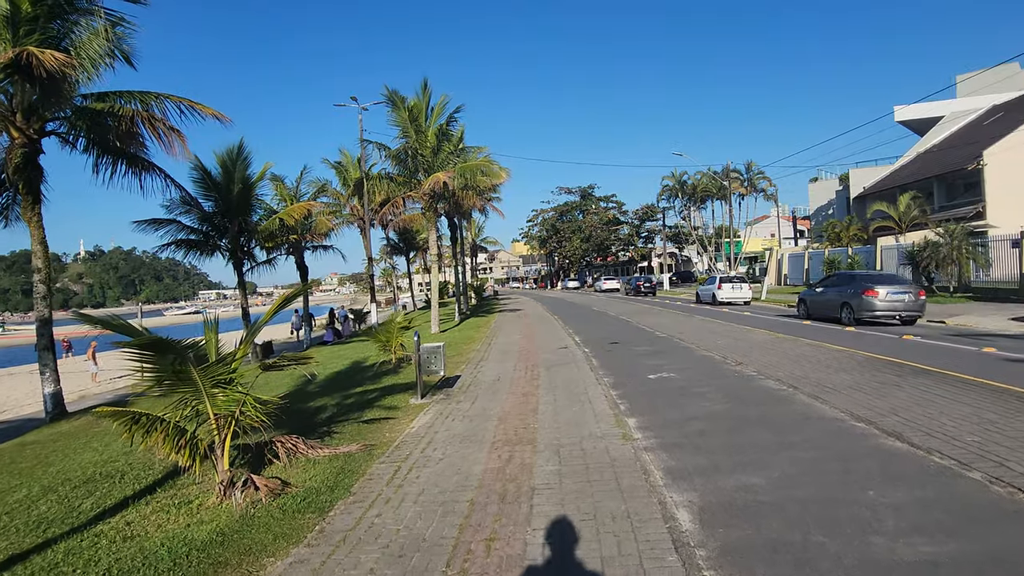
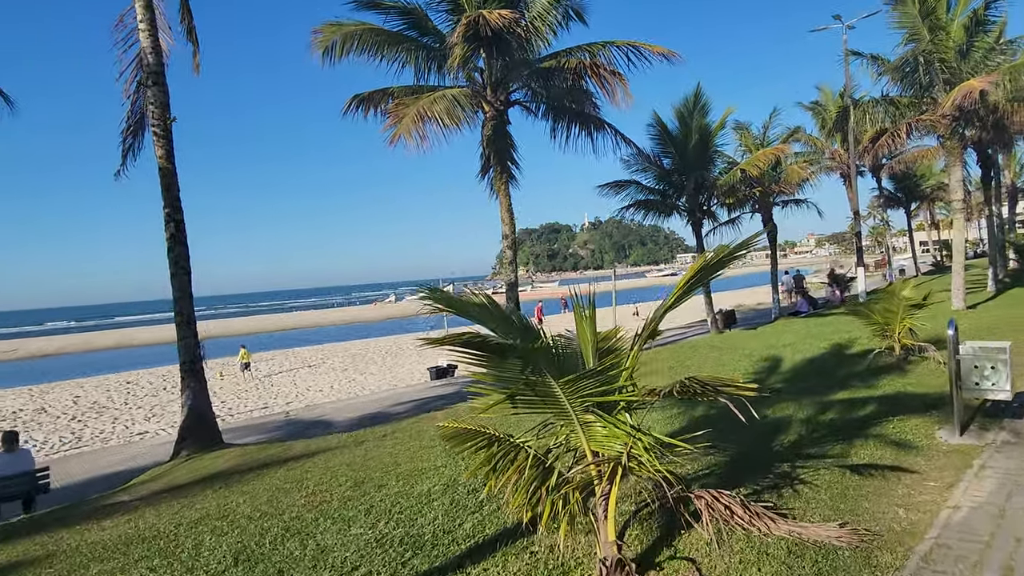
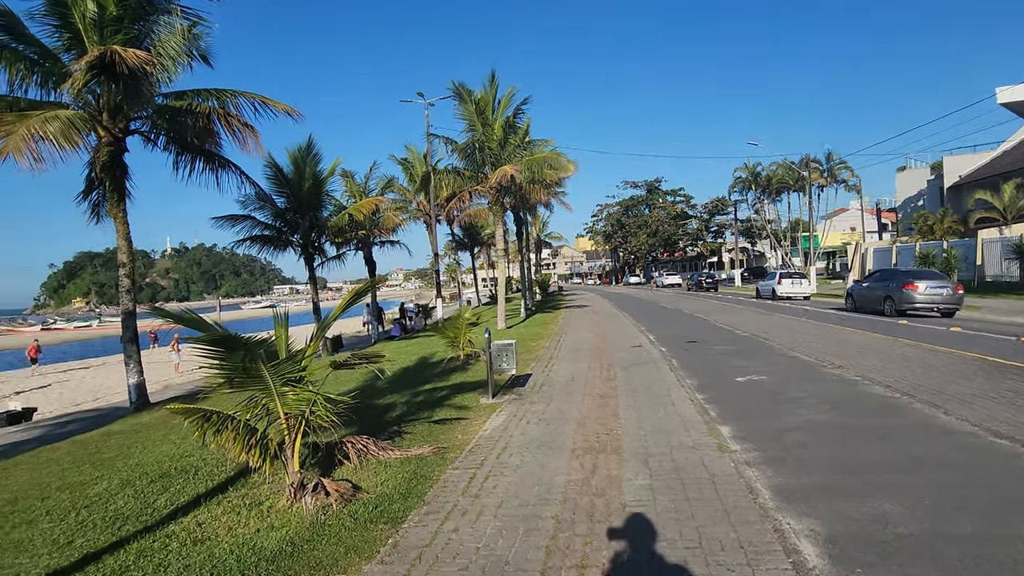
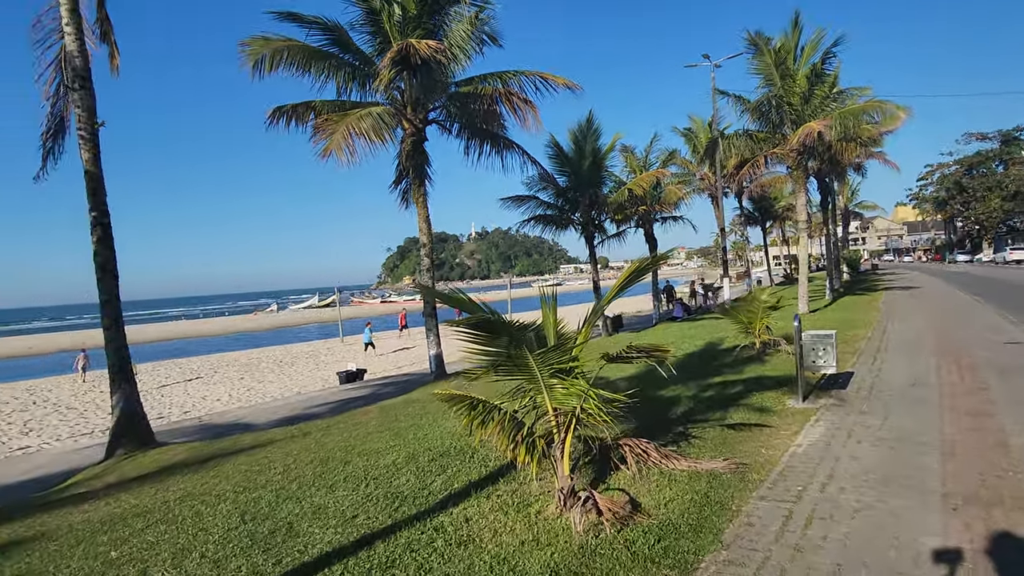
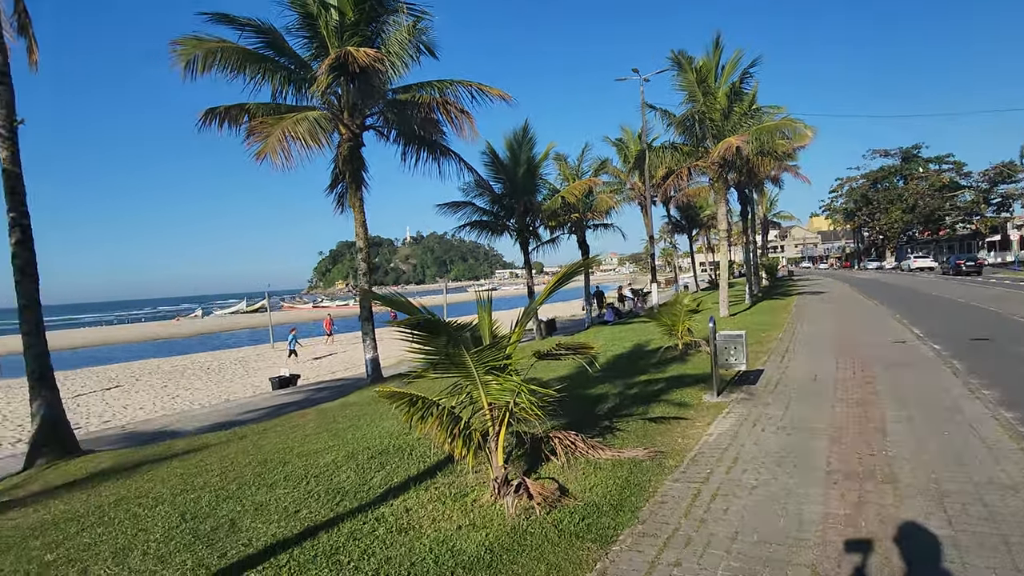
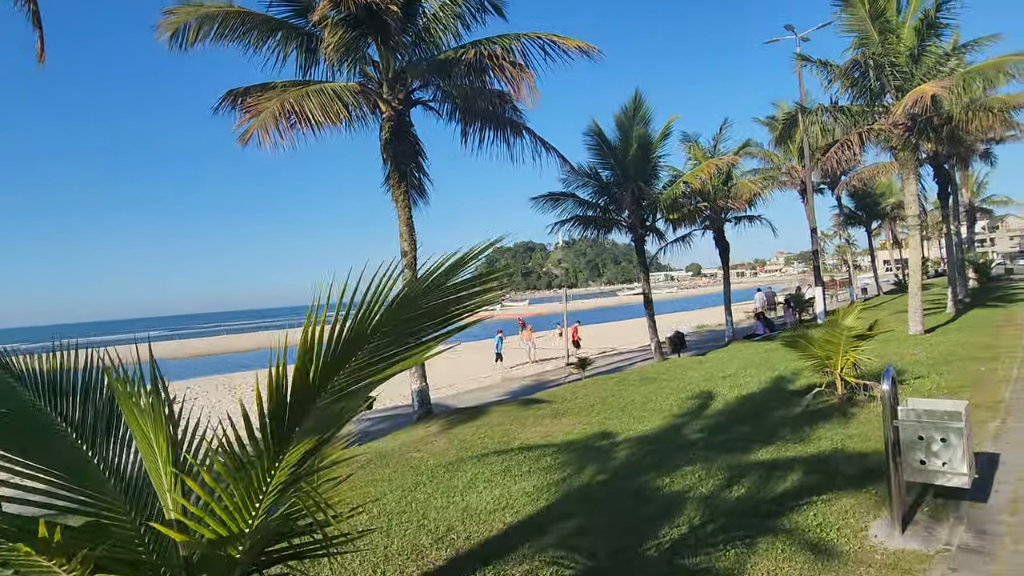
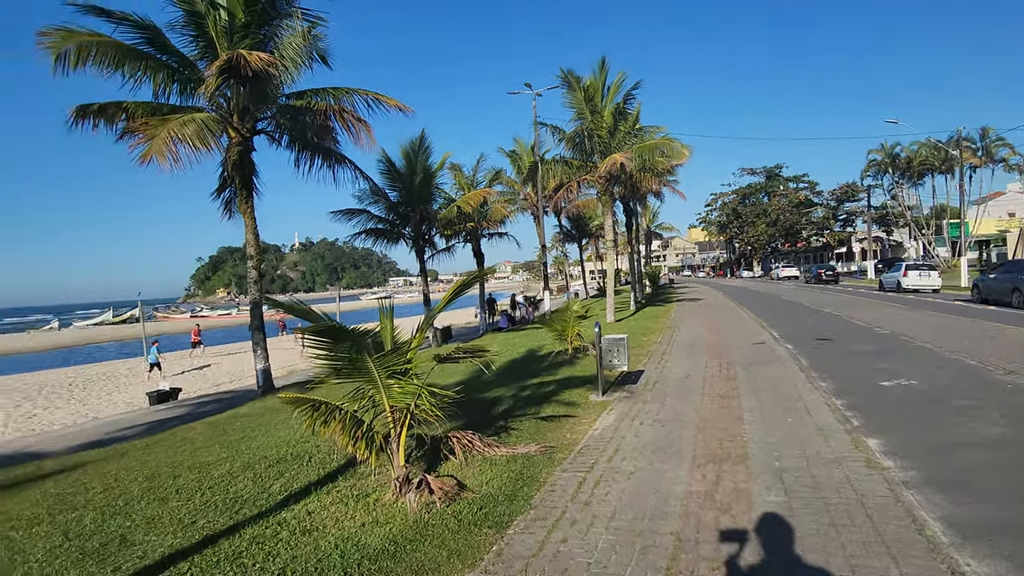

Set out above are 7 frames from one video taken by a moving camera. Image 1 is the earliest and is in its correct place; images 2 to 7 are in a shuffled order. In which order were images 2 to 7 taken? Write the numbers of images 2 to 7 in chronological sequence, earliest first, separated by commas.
3, 7, 5, 4, 2, 6
